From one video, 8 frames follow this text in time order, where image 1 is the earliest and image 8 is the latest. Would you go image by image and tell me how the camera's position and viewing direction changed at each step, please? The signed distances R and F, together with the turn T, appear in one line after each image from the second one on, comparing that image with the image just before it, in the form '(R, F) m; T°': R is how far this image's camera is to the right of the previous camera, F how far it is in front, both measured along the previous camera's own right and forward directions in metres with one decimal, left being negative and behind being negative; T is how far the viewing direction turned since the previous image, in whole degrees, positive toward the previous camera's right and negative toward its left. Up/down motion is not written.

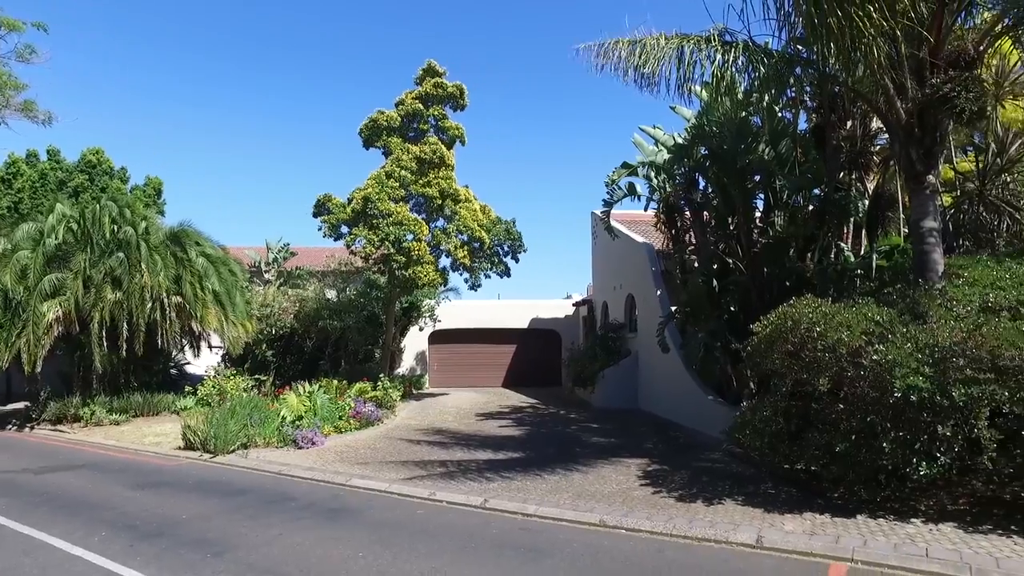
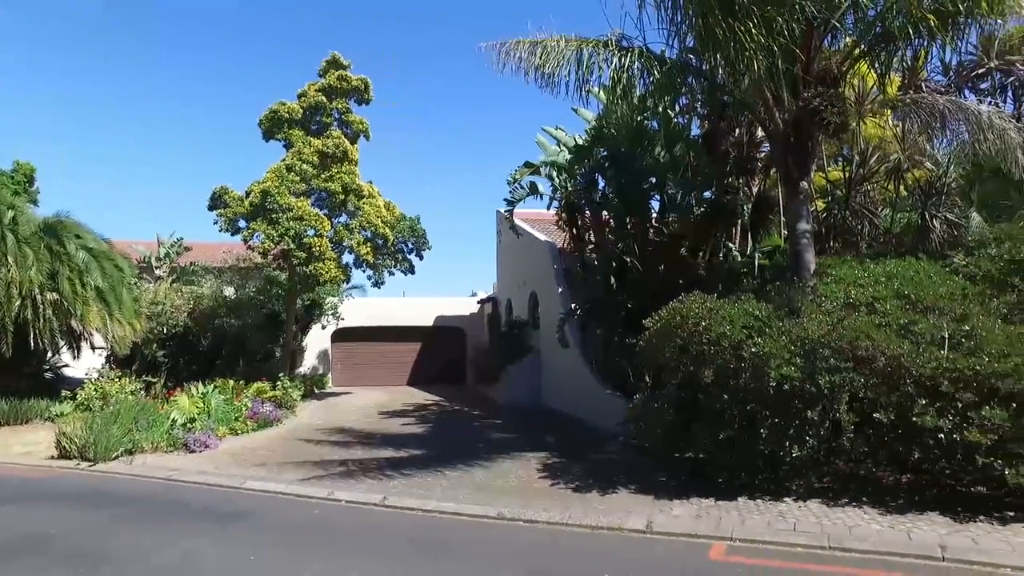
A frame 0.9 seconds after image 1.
(+0.1, -0.1) m; +8°
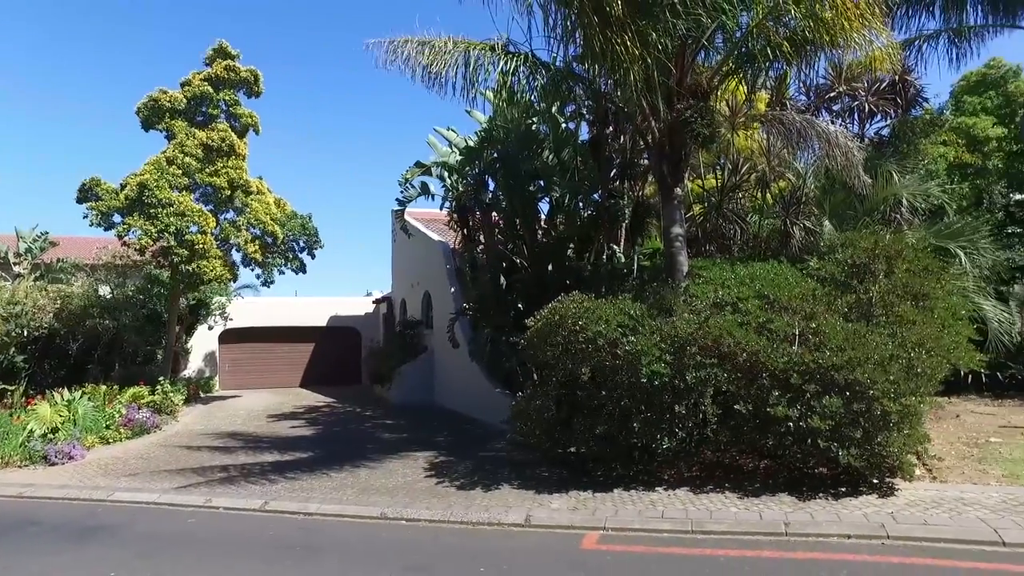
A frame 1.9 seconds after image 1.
(+0.2, -0.1) m; +8°
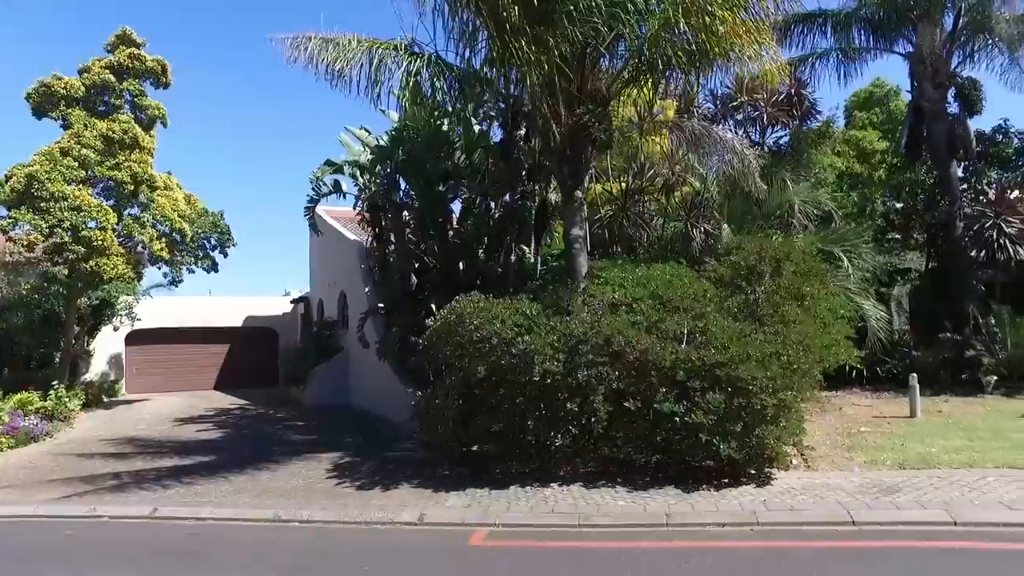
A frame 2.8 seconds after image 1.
(+0.4, -0.1) m; +6°
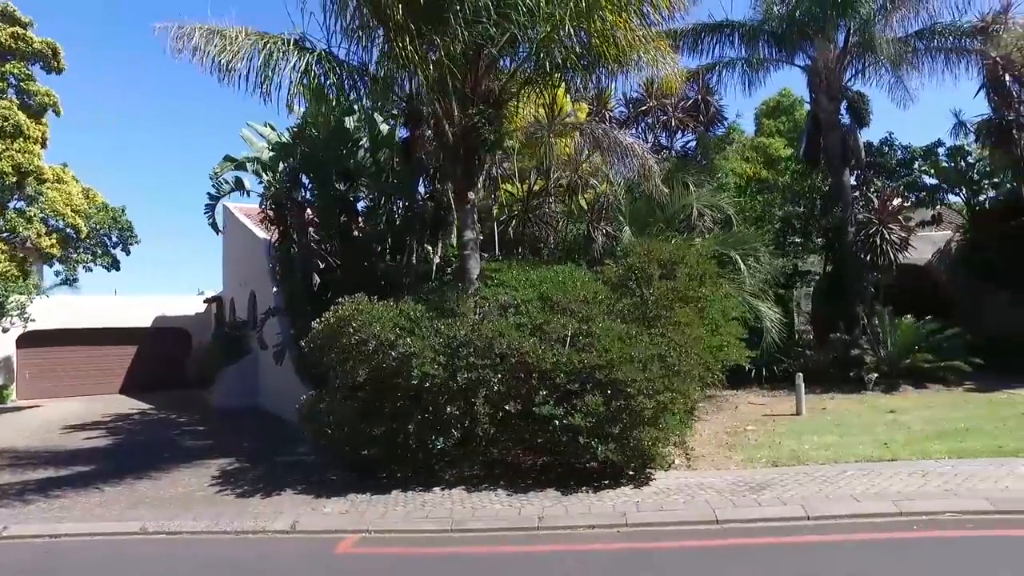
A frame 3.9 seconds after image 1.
(+0.6, 0.0) m; +5°
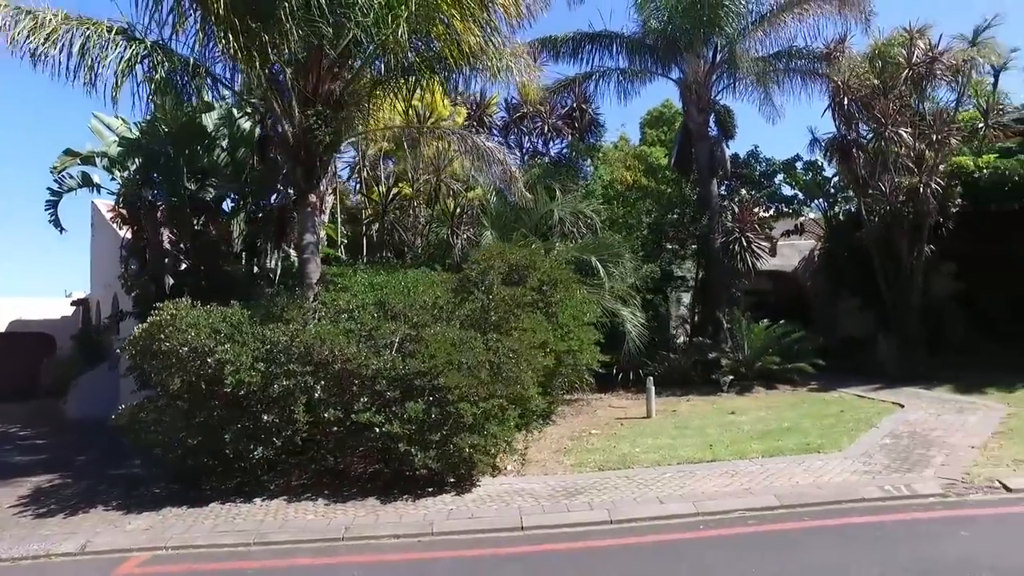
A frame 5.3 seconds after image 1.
(+1.0, 0.0) m; +7°
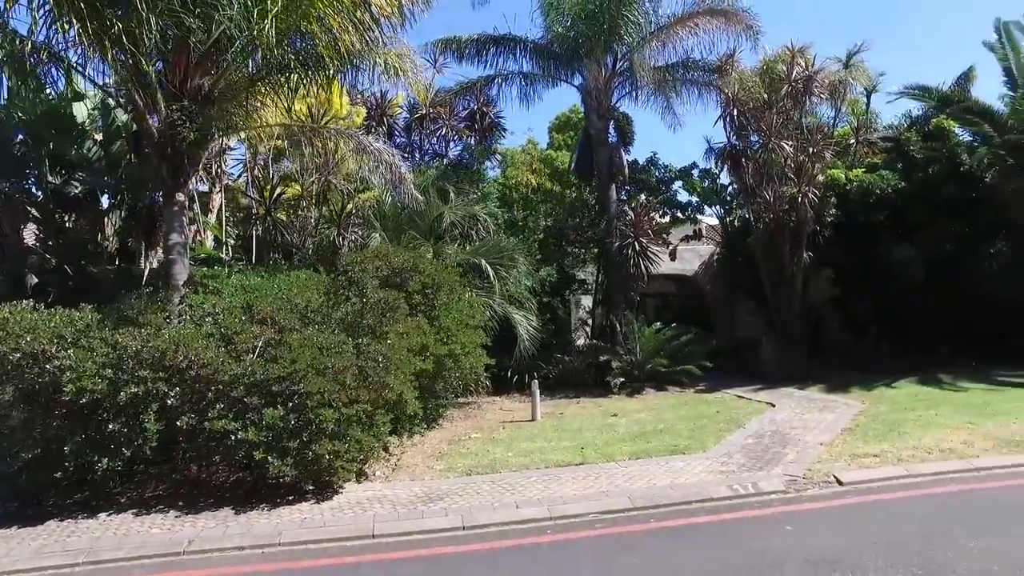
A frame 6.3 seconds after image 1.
(+0.7, 0.0) m; +6°
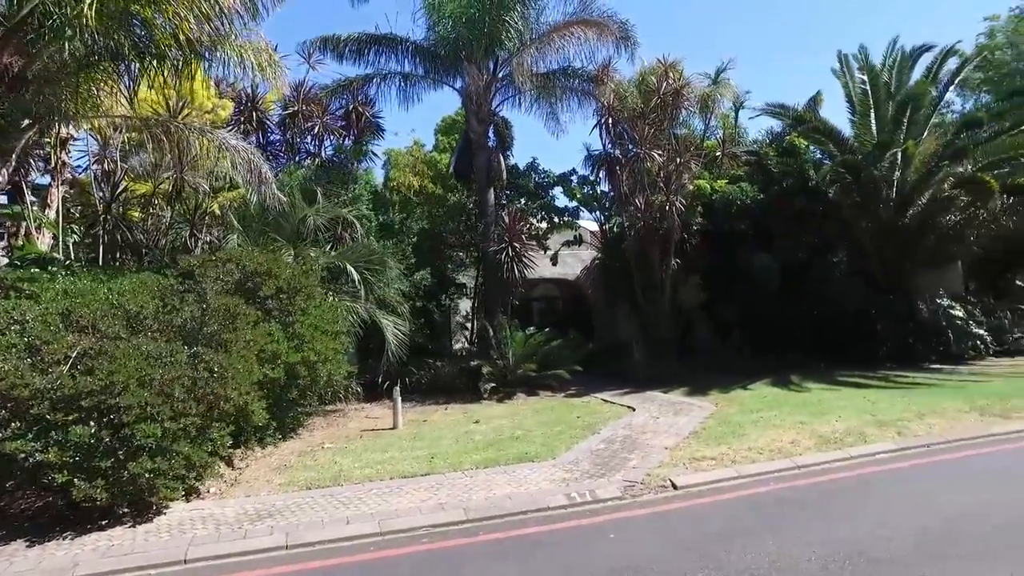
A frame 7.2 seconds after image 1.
(+0.6, +0.1) m; +8°
